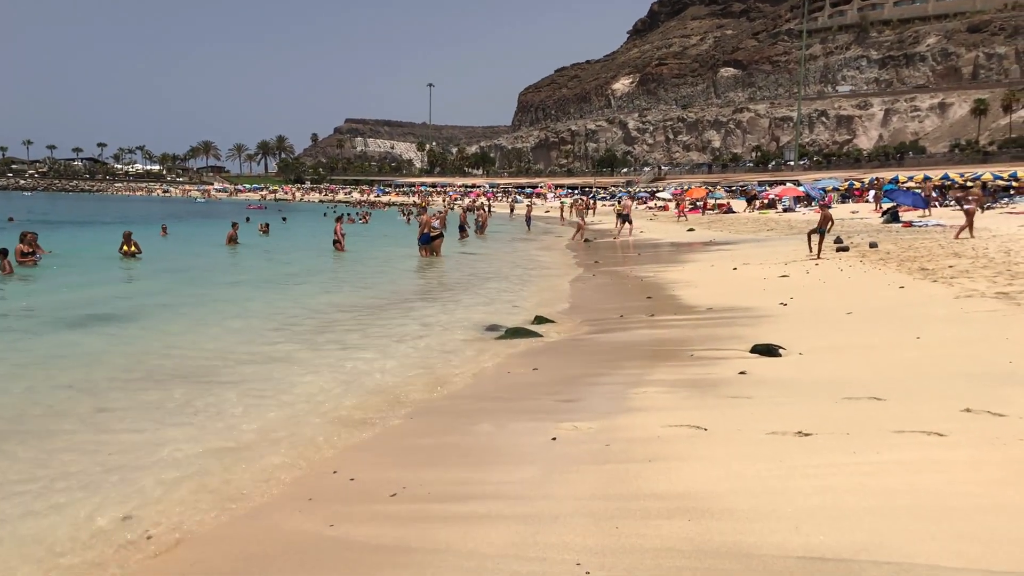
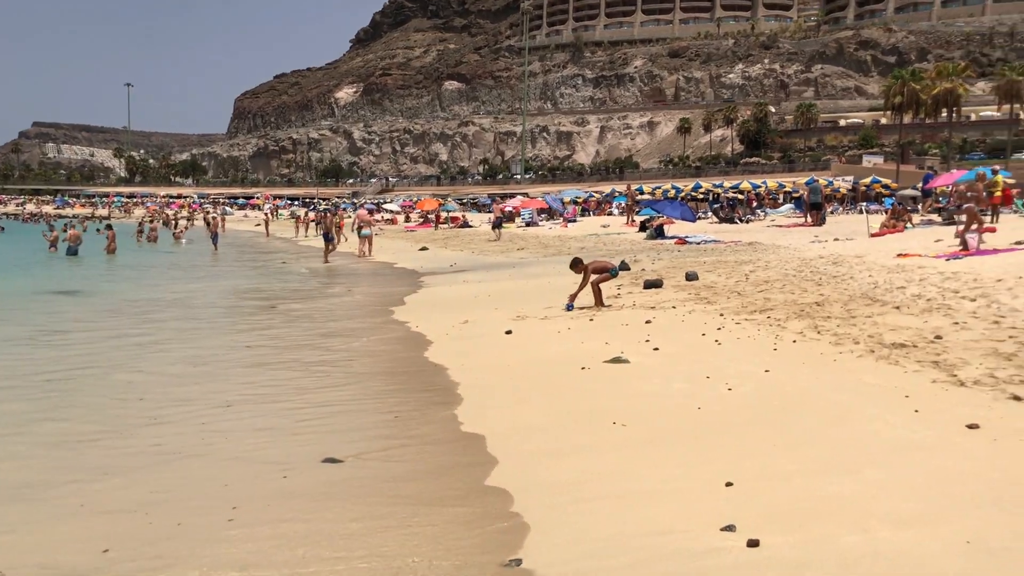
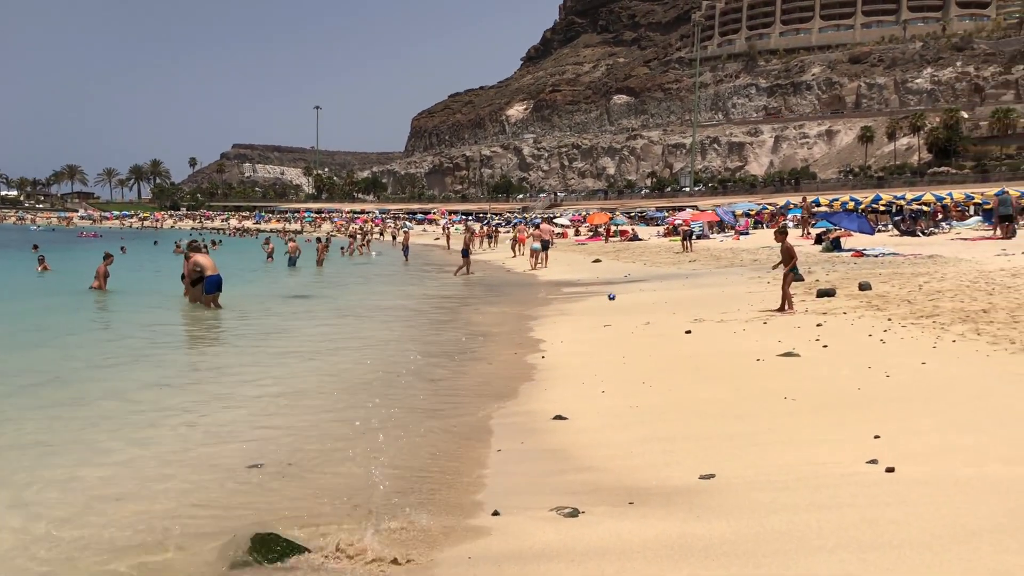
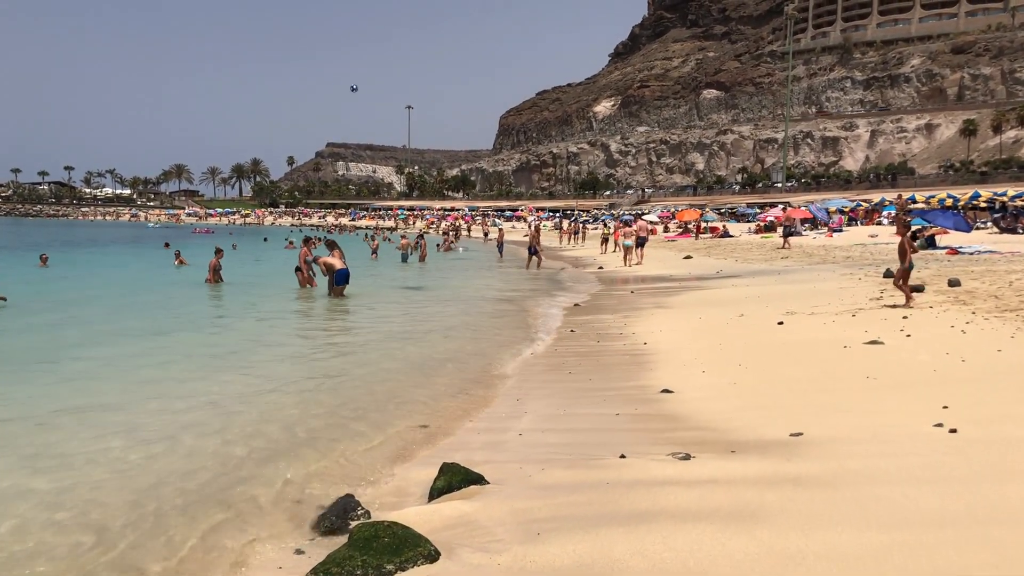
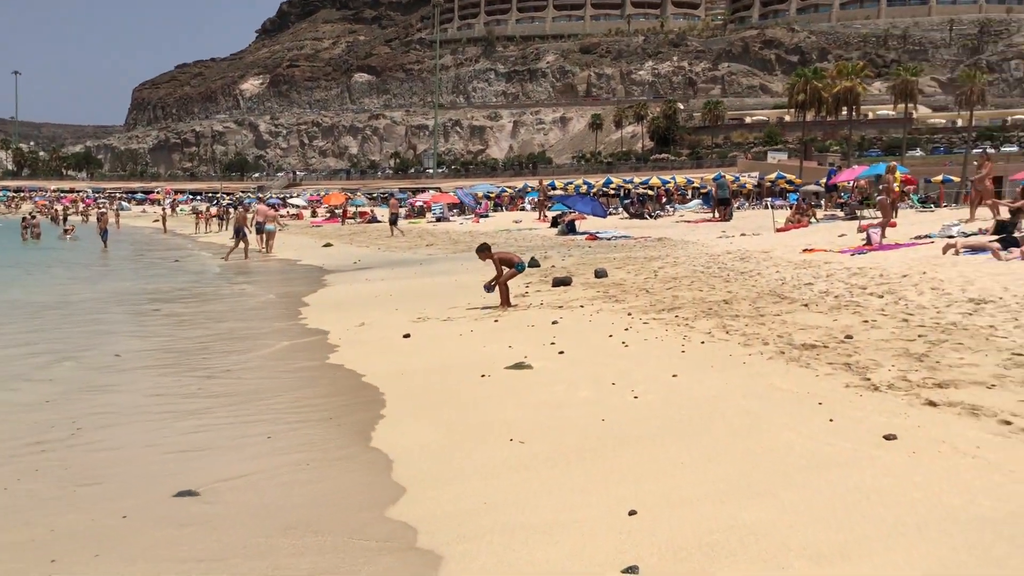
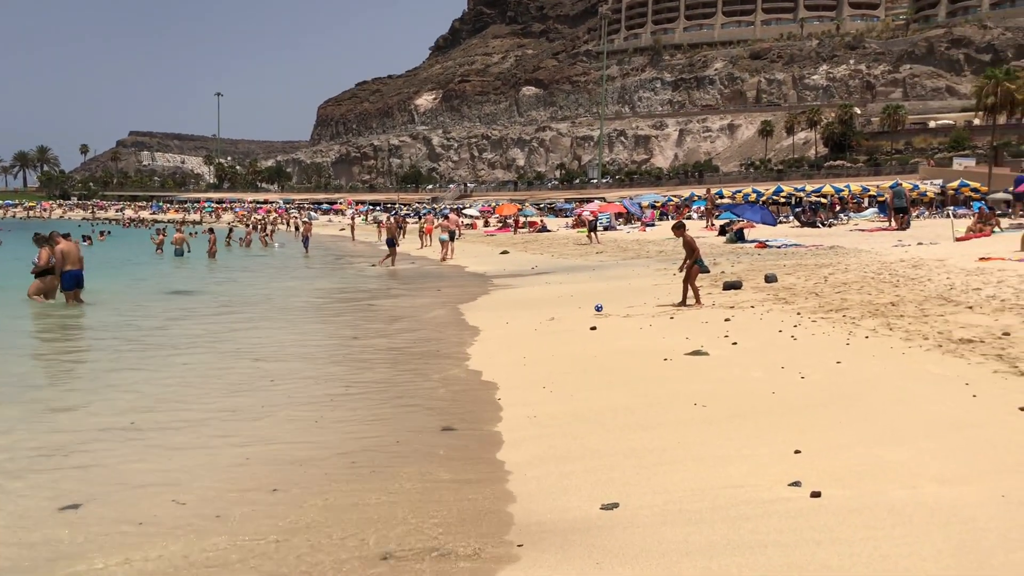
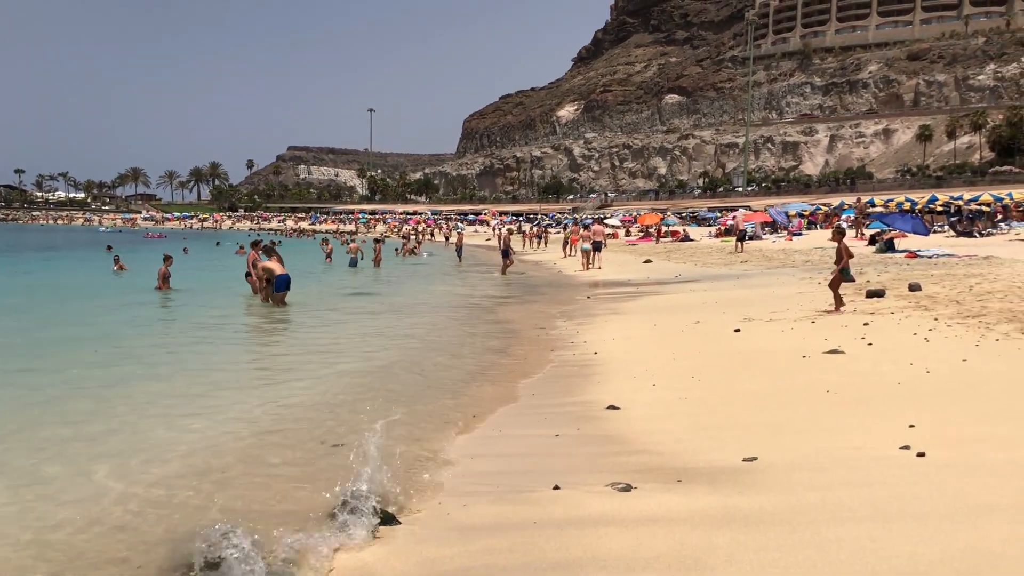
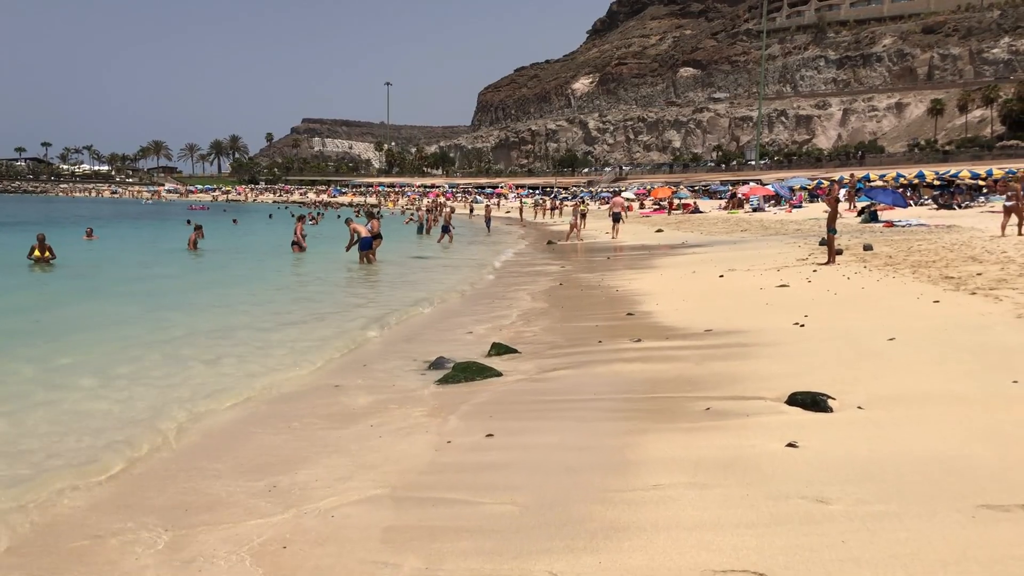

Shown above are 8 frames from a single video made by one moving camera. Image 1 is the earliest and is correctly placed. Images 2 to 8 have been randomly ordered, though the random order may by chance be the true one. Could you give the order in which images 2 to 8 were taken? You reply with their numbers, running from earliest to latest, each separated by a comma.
8, 4, 7, 3, 6, 2, 5
